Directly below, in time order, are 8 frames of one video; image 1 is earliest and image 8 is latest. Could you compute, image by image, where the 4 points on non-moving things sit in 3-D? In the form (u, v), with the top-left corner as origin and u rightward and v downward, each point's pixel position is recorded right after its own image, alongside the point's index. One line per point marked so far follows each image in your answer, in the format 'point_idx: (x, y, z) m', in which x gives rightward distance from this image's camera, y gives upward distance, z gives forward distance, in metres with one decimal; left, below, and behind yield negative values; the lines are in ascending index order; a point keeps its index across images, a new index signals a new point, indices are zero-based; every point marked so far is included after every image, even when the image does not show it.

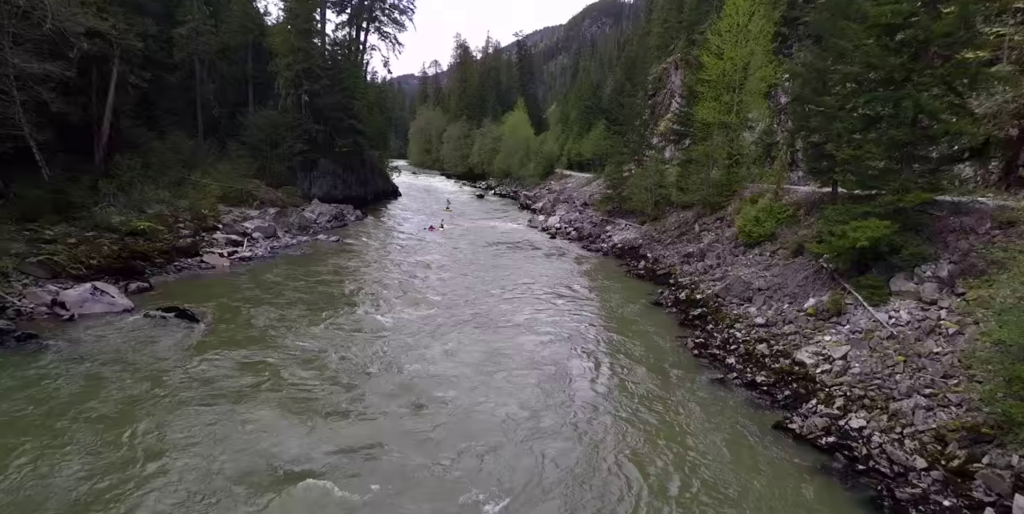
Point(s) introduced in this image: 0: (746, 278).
0: (+7.8, -0.7, +18.8) m
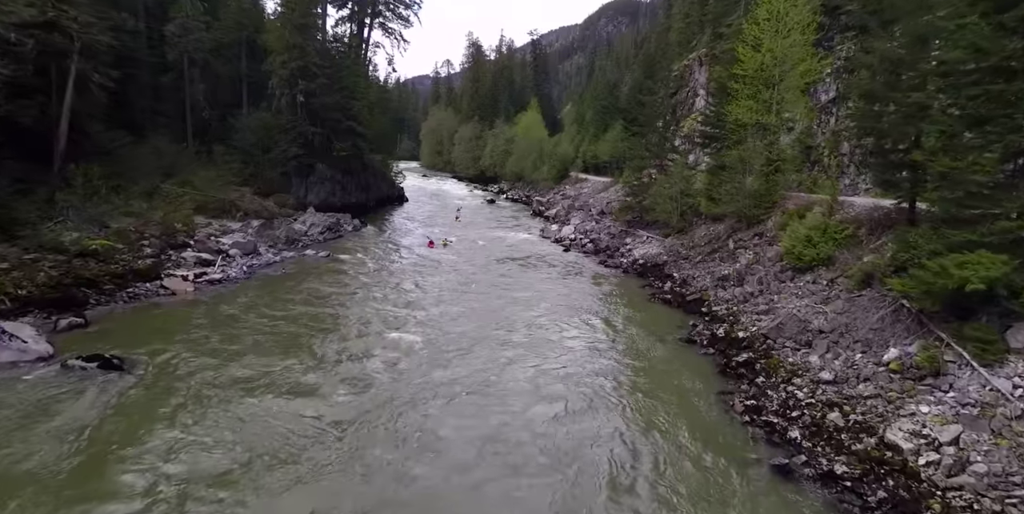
0: (+7.9, -1.6, +15.4) m
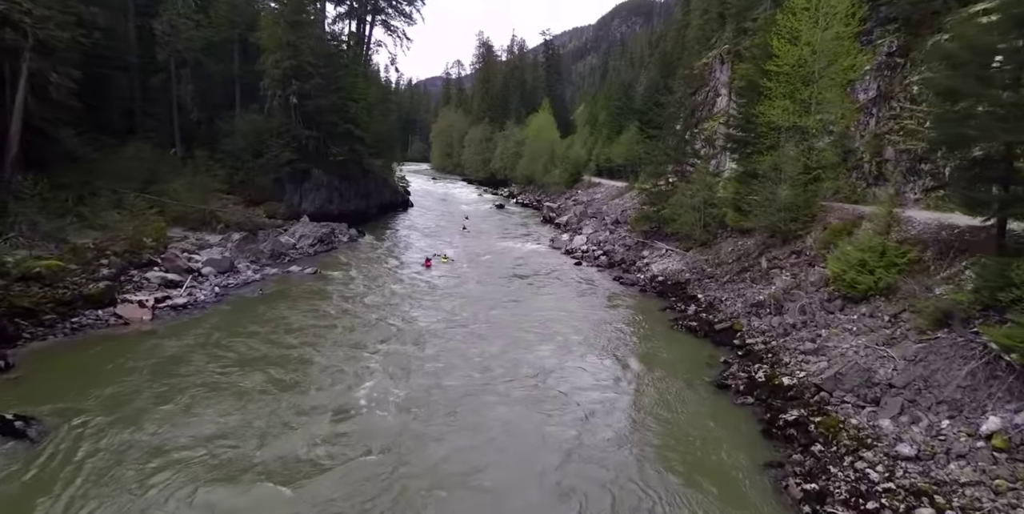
0: (+7.9, -2.3, +12.7) m
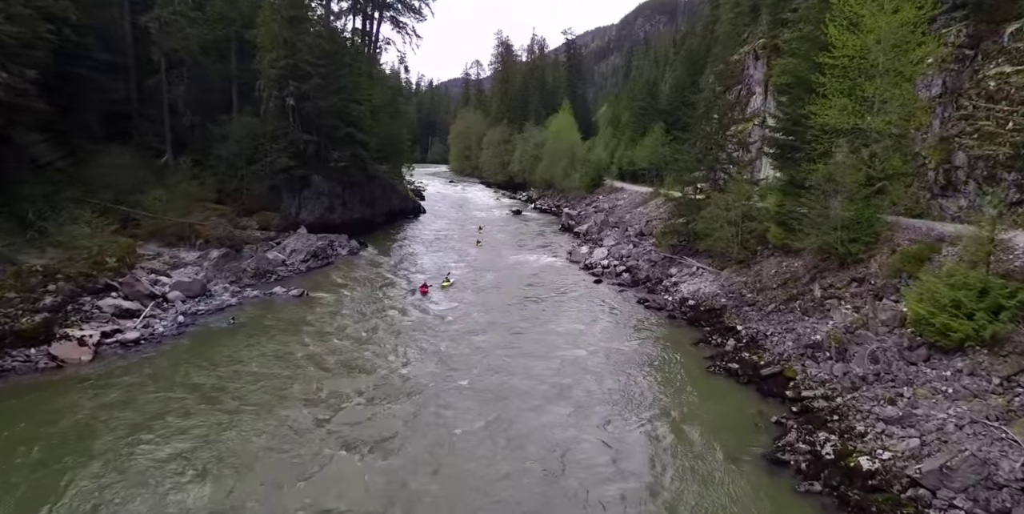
0: (+7.8, -3.2, +9.5) m
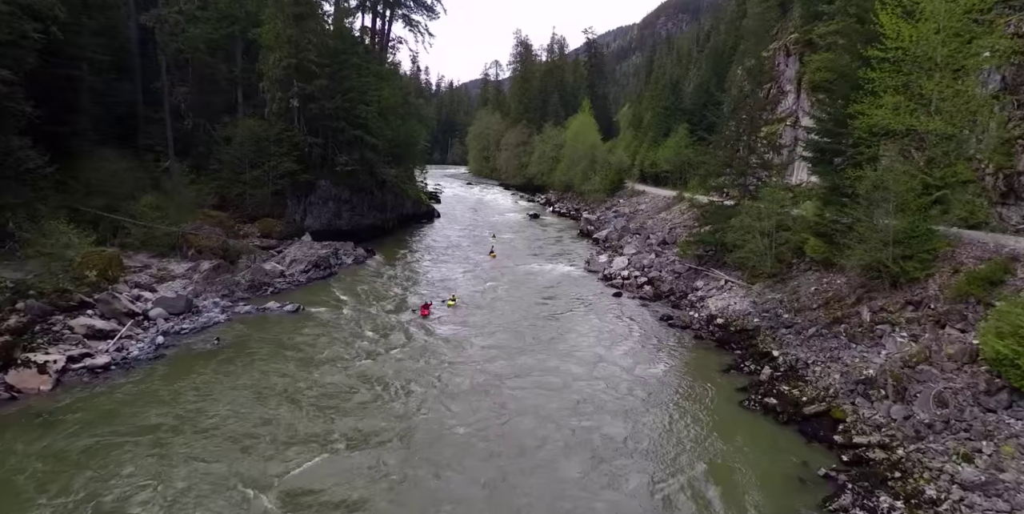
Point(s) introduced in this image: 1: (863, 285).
0: (+7.7, -3.7, +7.5) m
1: (+10.6, -0.9, +17.0) m
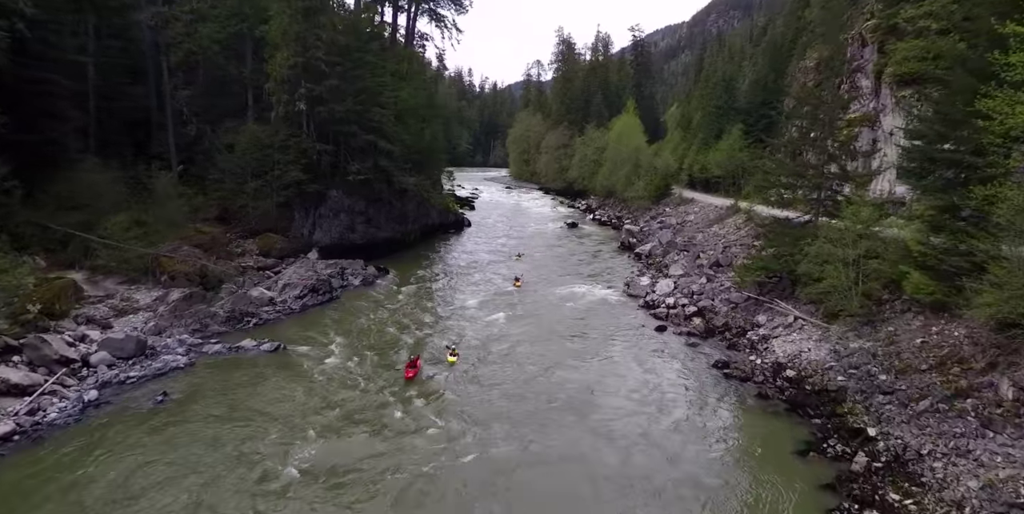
0: (+7.1, -4.7, +3.4) m
1: (+10.8, -1.9, +12.6) m
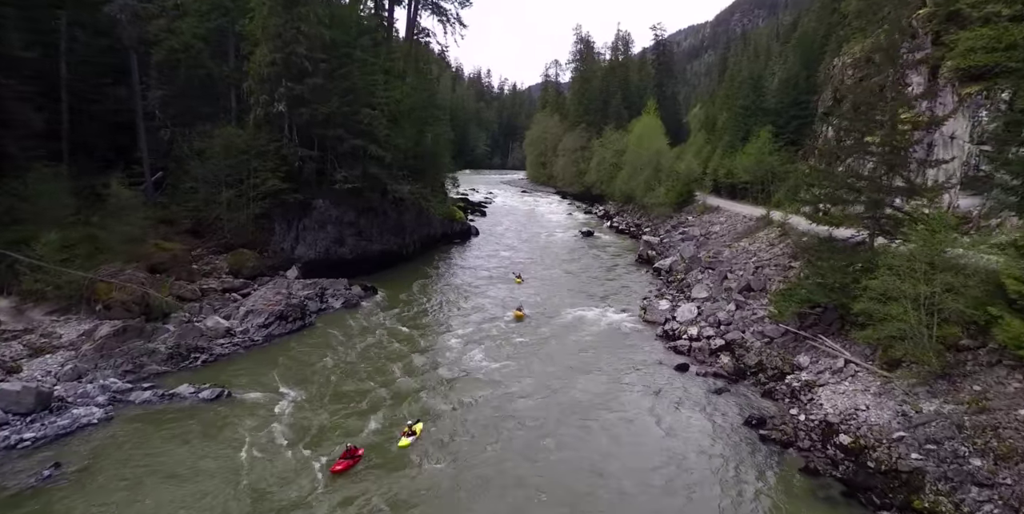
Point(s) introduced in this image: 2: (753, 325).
0: (+6.3, -5.5, +0.1) m
1: (+10.3, -2.8, +9.2) m
2: (+8.3, -2.4, +19.5) m
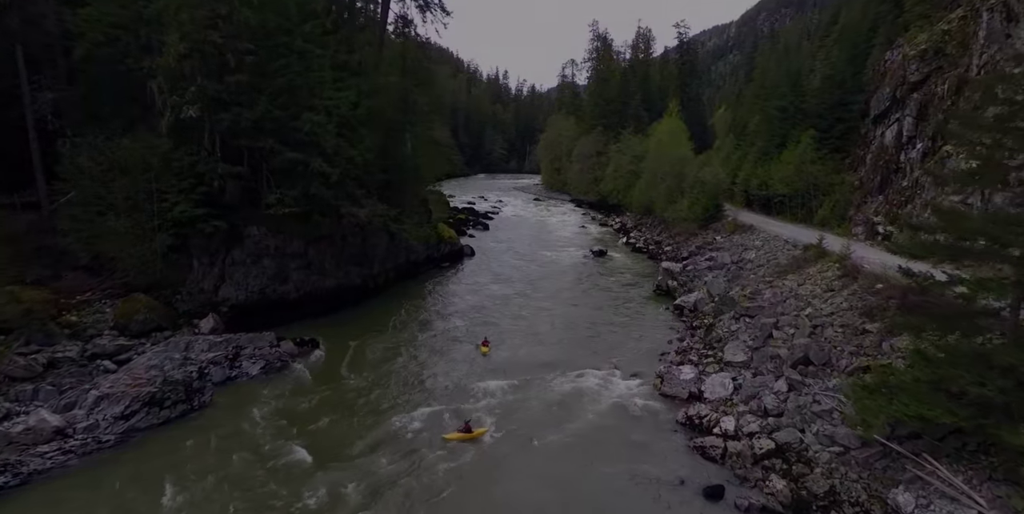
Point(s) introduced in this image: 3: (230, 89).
0: (+4.5, -7.1, -5.8) m
1: (+8.9, -4.4, +3.2) m
2: (+7.3, -4.0, +13.5) m
3: (-9.6, +5.8, +19.4) m
